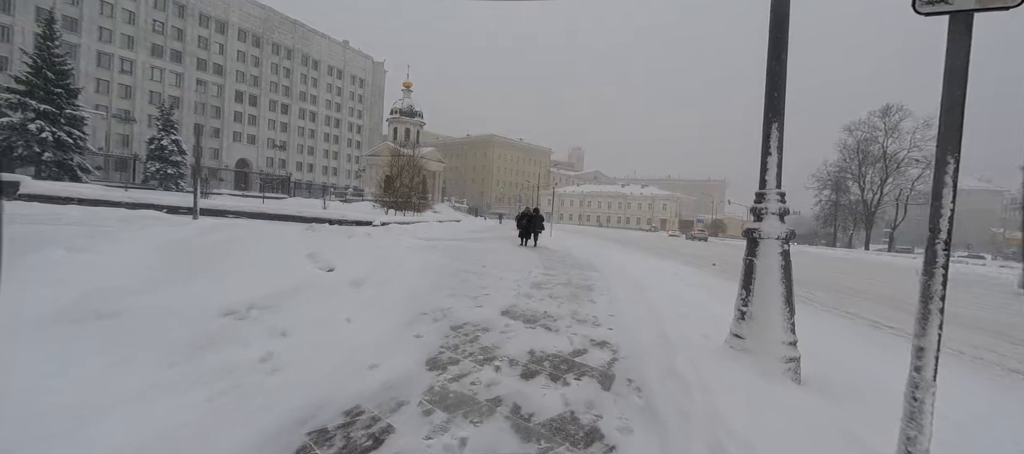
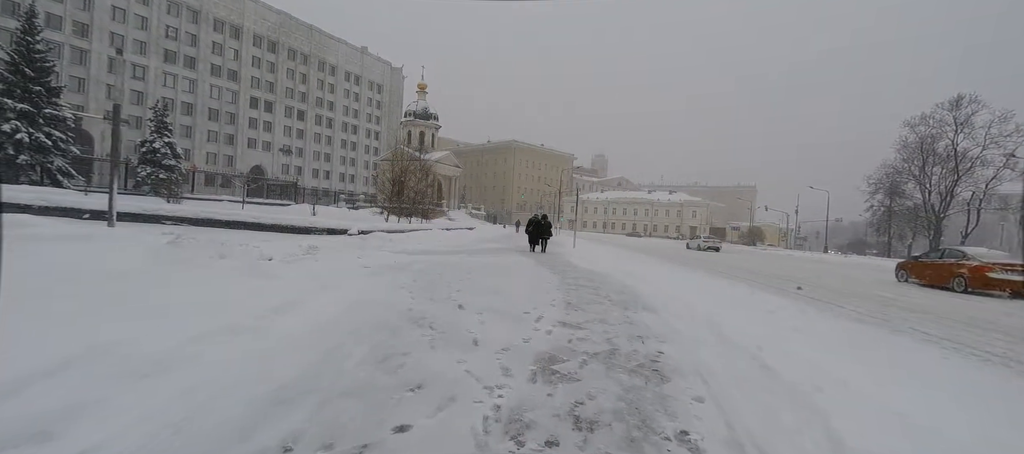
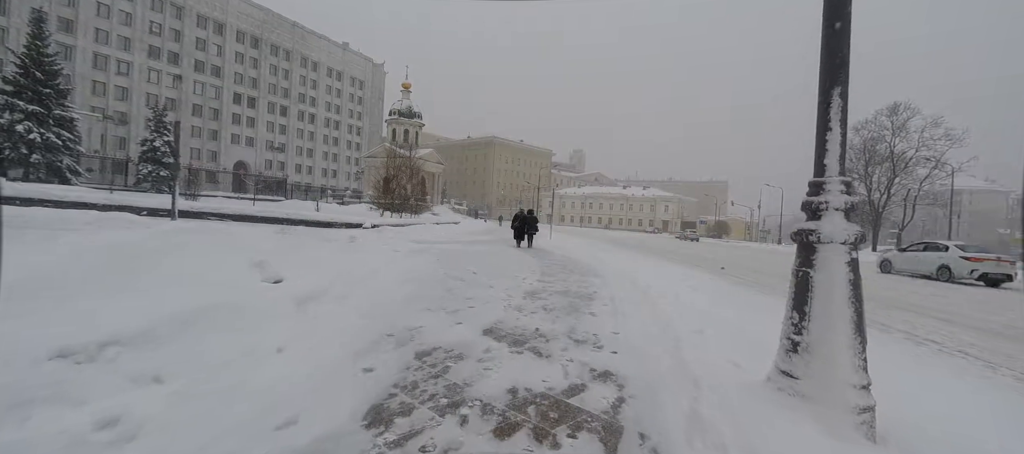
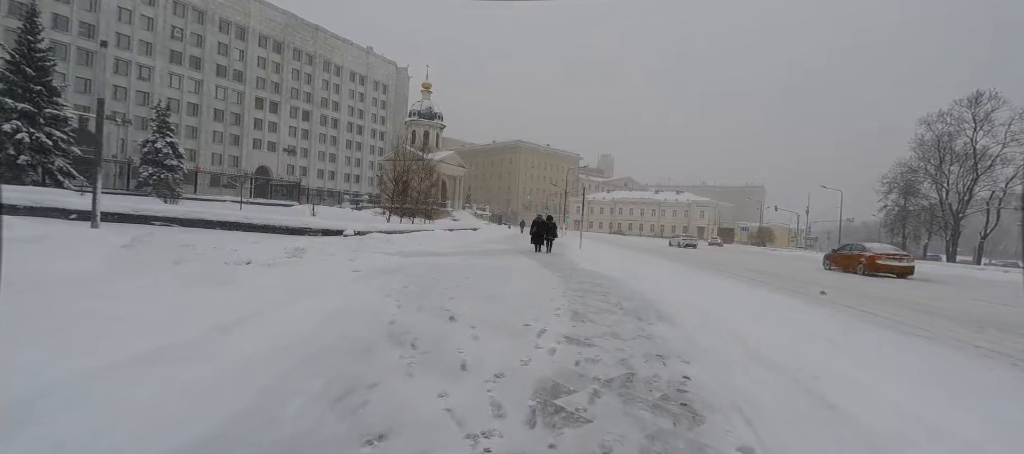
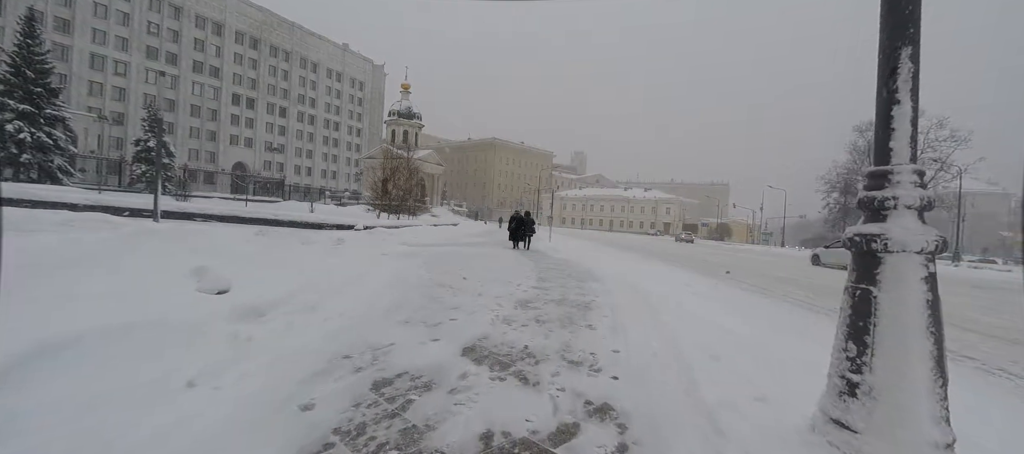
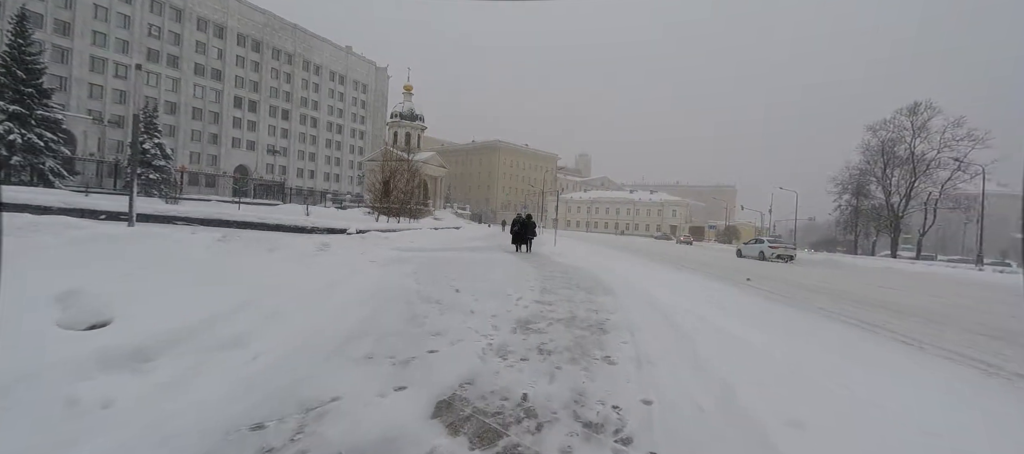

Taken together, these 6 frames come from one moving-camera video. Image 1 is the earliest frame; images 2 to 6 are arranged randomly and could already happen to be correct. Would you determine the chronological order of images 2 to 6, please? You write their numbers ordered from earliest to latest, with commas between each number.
3, 5, 6, 2, 4
